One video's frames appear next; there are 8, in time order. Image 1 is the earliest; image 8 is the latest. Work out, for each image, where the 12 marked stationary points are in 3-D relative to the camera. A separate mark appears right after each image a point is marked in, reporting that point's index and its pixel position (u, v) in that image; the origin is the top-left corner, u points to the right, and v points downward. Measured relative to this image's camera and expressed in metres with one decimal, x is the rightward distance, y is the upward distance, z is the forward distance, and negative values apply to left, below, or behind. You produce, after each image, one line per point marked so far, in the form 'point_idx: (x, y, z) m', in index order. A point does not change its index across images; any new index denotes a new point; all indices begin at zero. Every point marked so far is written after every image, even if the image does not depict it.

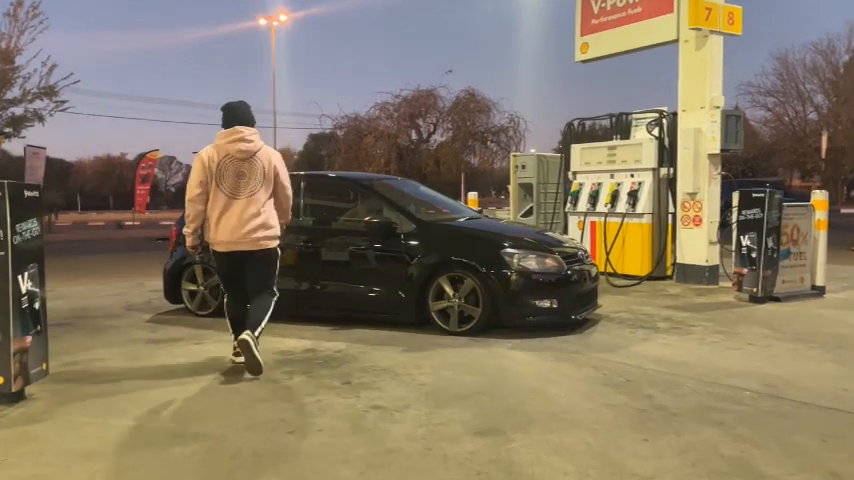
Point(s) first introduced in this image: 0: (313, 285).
0: (-1.2, -0.5, +7.6) m
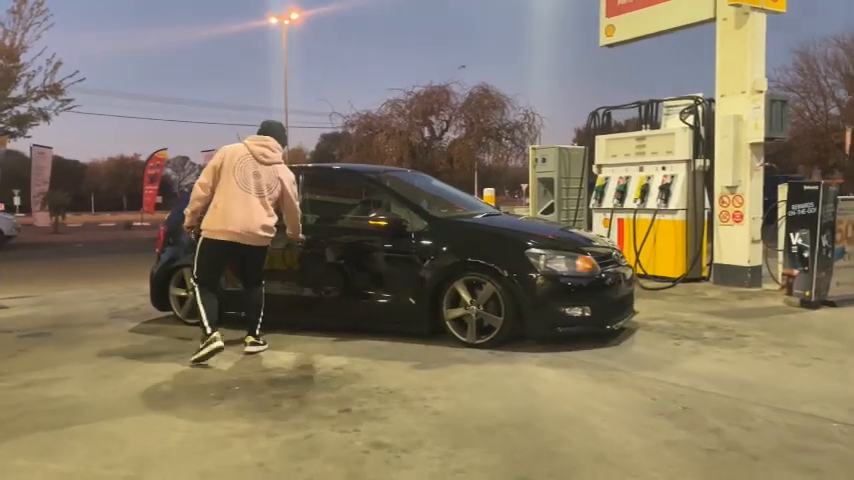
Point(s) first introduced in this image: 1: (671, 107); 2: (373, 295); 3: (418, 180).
0: (-1.0, -0.5, +6.8) m
1: (+3.5, +1.9, +10.4) m
2: (-0.5, -0.5, +6.6) m
3: (-0.1, +0.6, +7.6) m
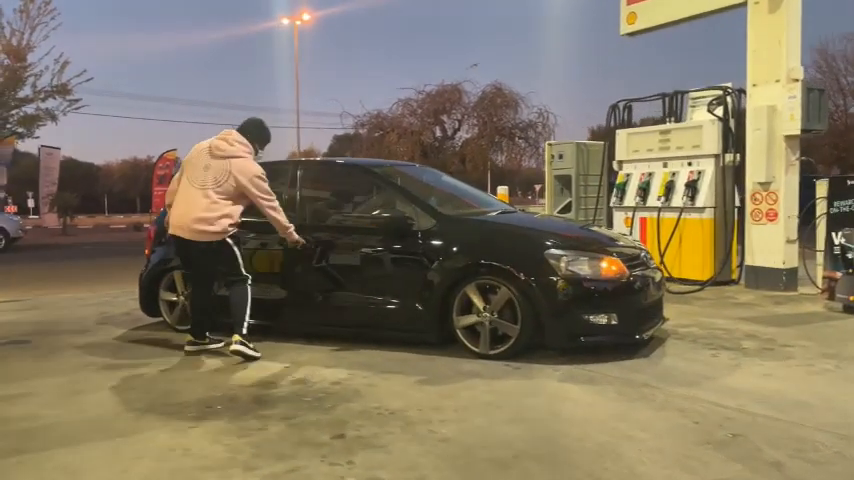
0: (-1.0, -0.5, +6.2) m
1: (+3.6, +1.9, +9.8) m
2: (-0.4, -0.5, +6.0) m
3: (0.0, +0.6, +7.0) m
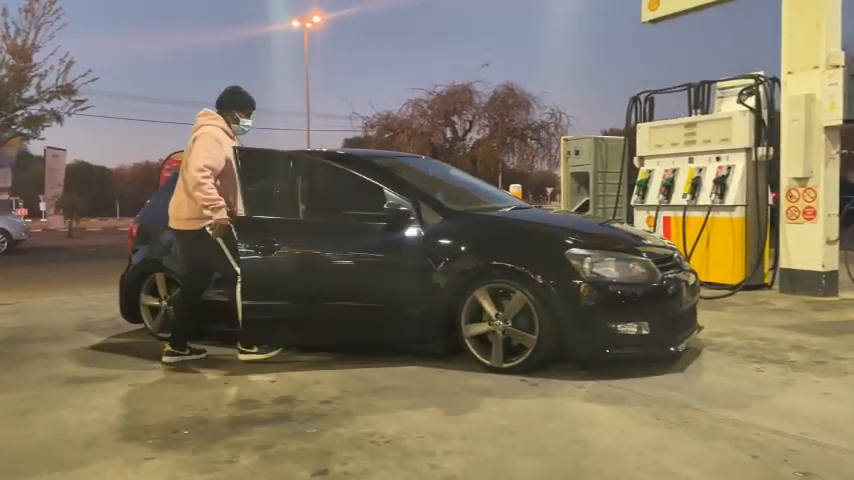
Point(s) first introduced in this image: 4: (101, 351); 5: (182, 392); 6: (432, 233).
0: (-0.9, -0.5, +5.6) m
1: (+3.7, +1.9, +9.1) m
2: (-0.4, -0.5, +5.3) m
3: (0.0, +0.6, +6.3) m
4: (-2.7, -0.9, +6.2) m
5: (-1.5, -0.9, +4.6) m
6: (0.0, +0.1, +5.2) m
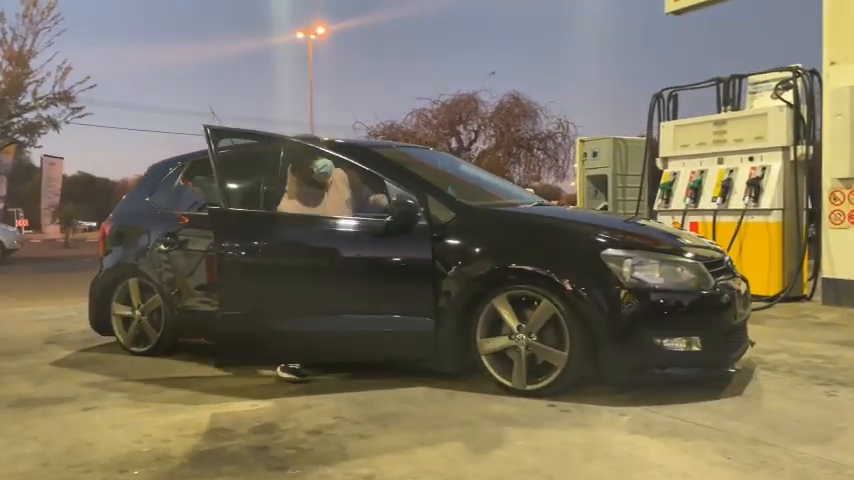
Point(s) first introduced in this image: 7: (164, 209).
0: (-0.9, -0.5, +4.8) m
1: (+3.8, +1.8, +8.4) m
2: (-0.3, -0.5, +4.6) m
3: (+0.1, +0.6, +5.6) m
4: (-2.7, -0.9, +5.4) m
5: (-1.5, -0.9, +3.8) m
6: (+0.1, +0.1, +4.5) m
7: (-2.0, +0.2, +5.7) m
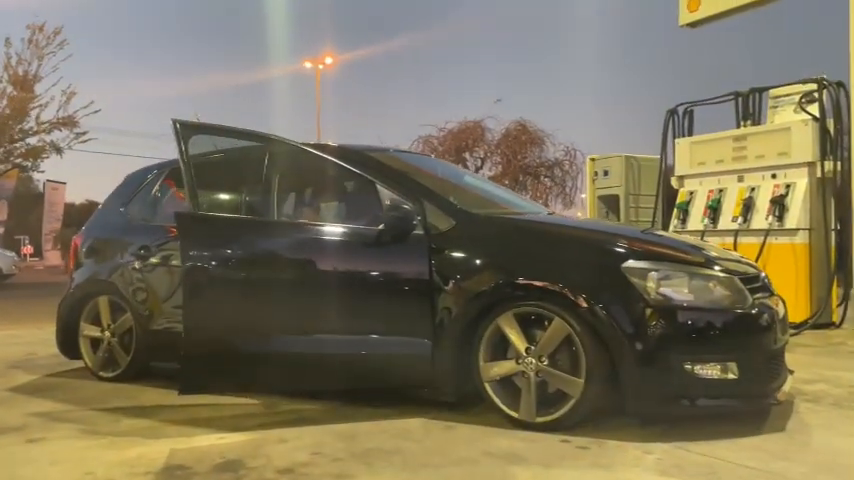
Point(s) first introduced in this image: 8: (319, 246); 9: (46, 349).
0: (-0.9, -0.5, +4.3) m
1: (+3.8, +1.5, +7.9) m
2: (-0.3, -0.6, +4.1) m
3: (+0.1, +0.5, +5.1) m
4: (-2.7, -1.0, +4.9) m
5: (-1.5, -1.0, +3.3) m
6: (+0.1, 0.0, +4.0) m
7: (-2.0, +0.1, +5.2) m
8: (-0.7, 0.0, +4.3) m
9: (-3.6, -1.0, +7.0) m
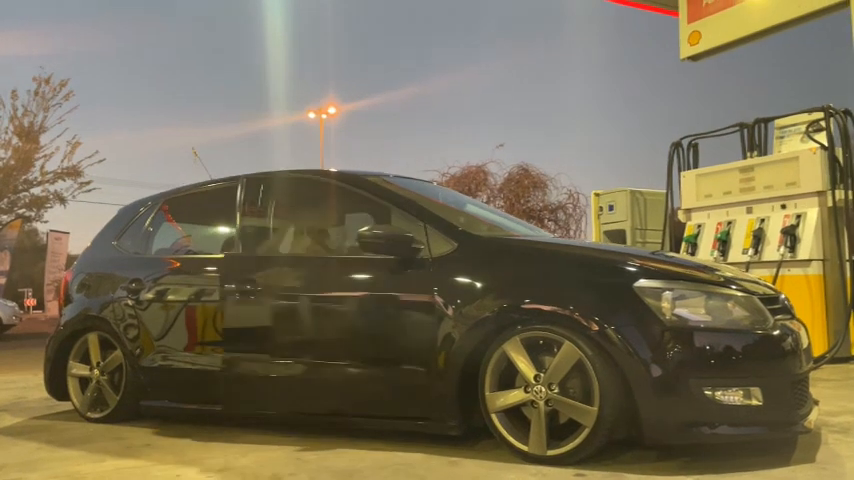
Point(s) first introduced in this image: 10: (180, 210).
0: (-0.9, -0.7, +4.1) m
1: (+3.8, +1.2, +7.8) m
2: (-0.3, -0.7, +3.9) m
3: (+0.1, +0.3, +5.0) m
4: (-2.7, -1.2, +4.7) m
5: (-1.5, -1.1, +3.1) m
6: (+0.1, -0.1, +3.8) m
7: (-2.0, -0.1, +5.0) m
8: (-0.7, -0.2, +4.1) m
9: (-3.6, -1.4, +6.7) m
10: (-1.7, +0.2, +5.0) m
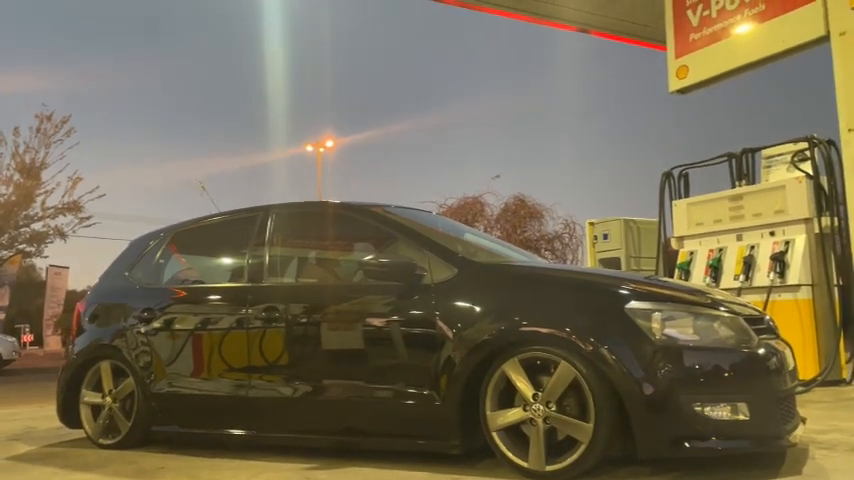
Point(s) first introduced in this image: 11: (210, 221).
0: (-0.8, -0.9, +4.3) m
1: (+3.8, +0.9, +8.1) m
2: (-0.3, -0.8, +4.0) m
3: (+0.1, +0.1, +5.2) m
4: (-2.7, -1.4, +4.8) m
5: (-1.5, -1.2, +3.2) m
6: (+0.1, -0.3, +4.0) m
7: (-2.0, -0.3, +5.2) m
8: (-0.7, -0.4, +4.3) m
9: (-3.6, -1.7, +6.9) m
10: (-1.7, 0.0, +5.2) m
11: (-1.5, +0.1, +5.2) m
